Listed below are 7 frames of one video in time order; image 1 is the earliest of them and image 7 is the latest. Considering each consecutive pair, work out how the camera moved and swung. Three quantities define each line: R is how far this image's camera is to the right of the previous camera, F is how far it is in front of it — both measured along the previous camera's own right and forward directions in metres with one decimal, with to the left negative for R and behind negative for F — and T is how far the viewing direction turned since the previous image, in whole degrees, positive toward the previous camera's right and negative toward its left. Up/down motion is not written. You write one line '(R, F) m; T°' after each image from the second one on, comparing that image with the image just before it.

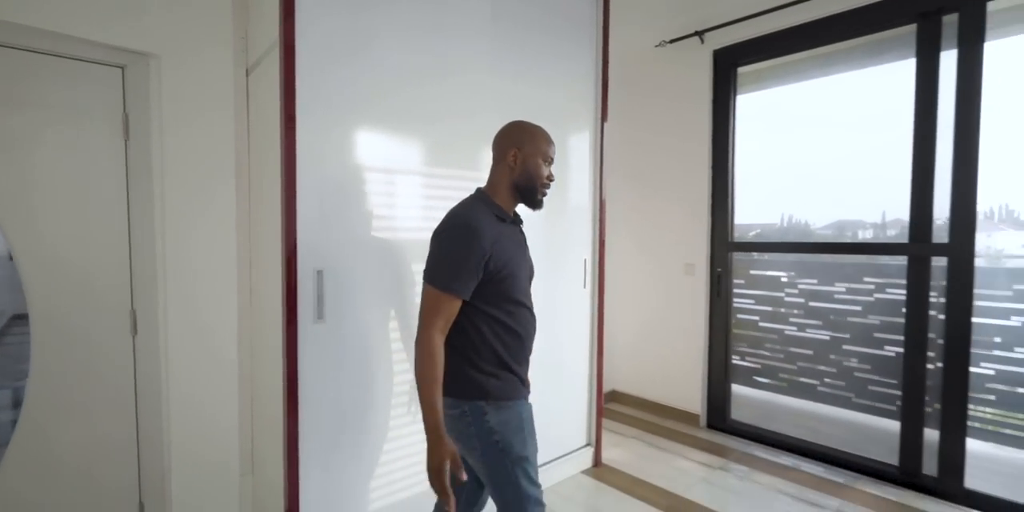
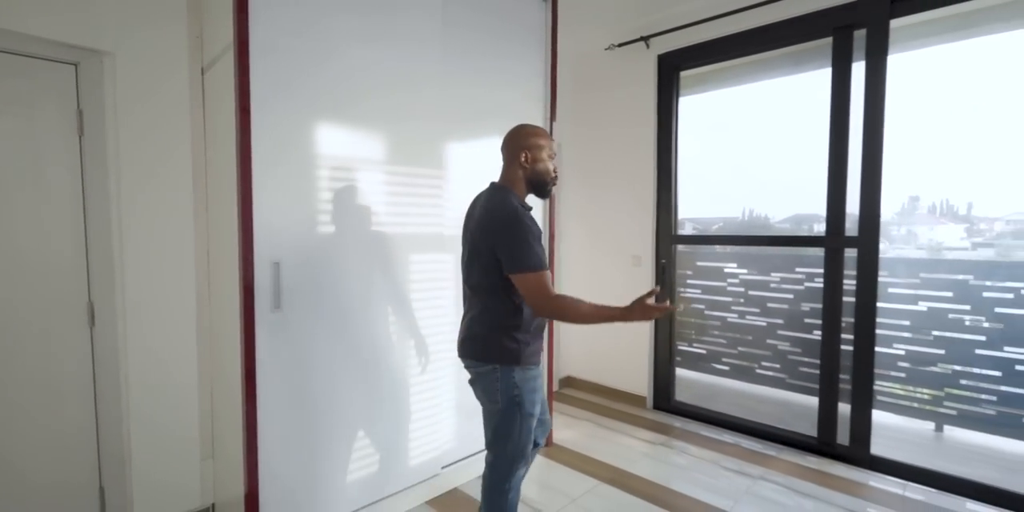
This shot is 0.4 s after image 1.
(+0.1, -0.1) m; +4°
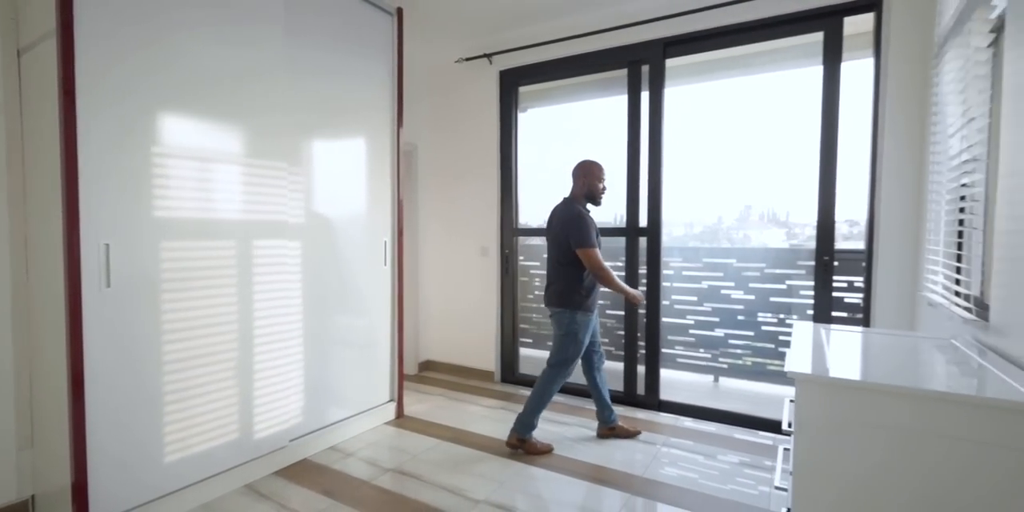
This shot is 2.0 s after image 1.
(+0.2, -0.4) m; +14°
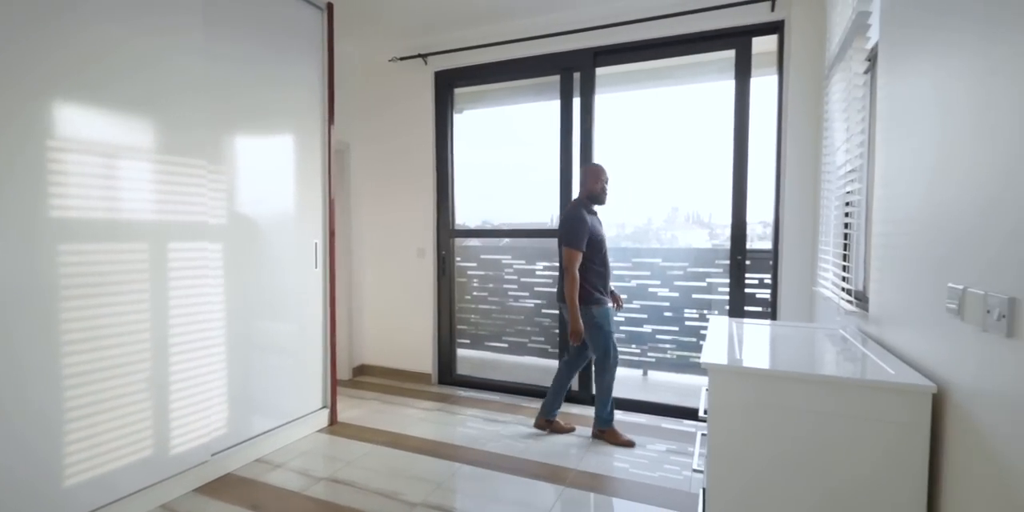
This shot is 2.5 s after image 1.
(0.0, 0.0) m; +7°
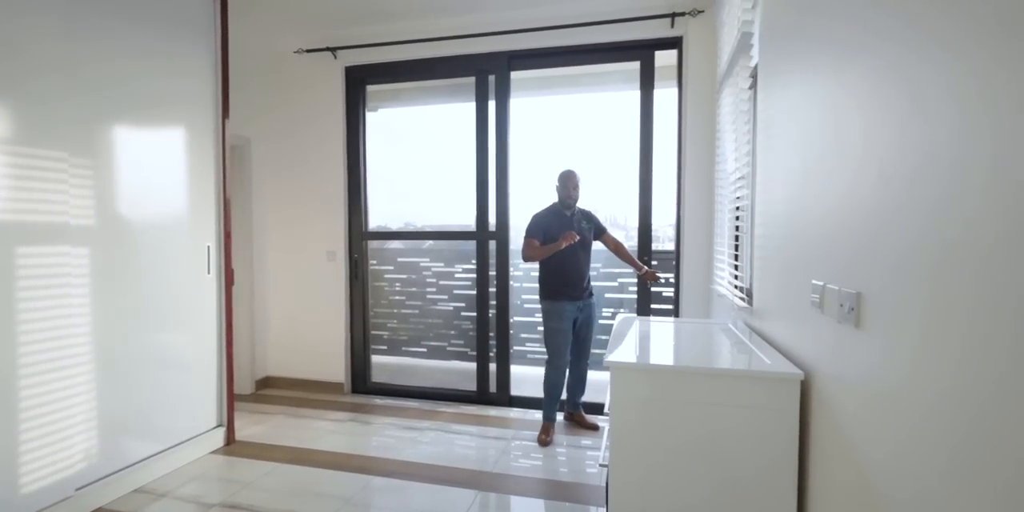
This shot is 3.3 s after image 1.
(+0.1, 0.0) m; +9°
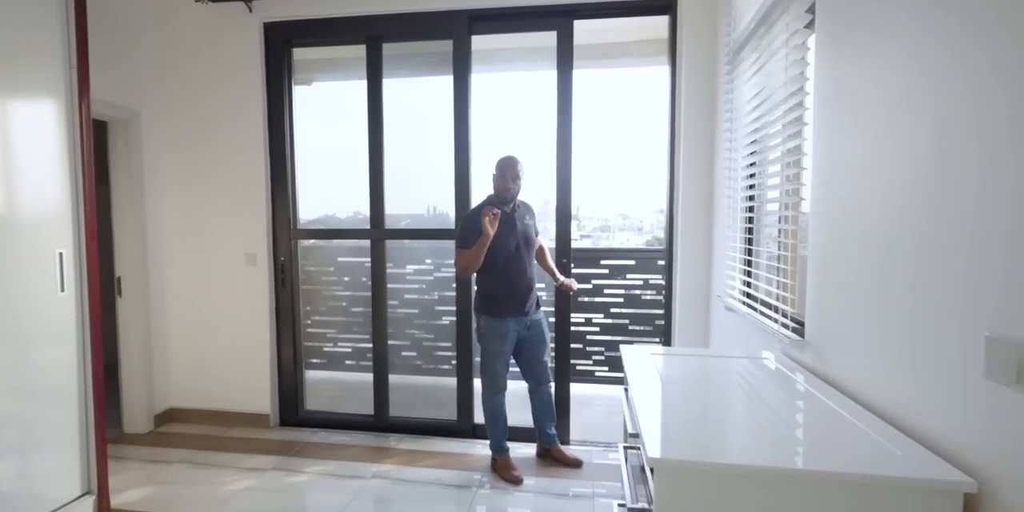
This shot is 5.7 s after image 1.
(-0.1, +0.5) m; +6°
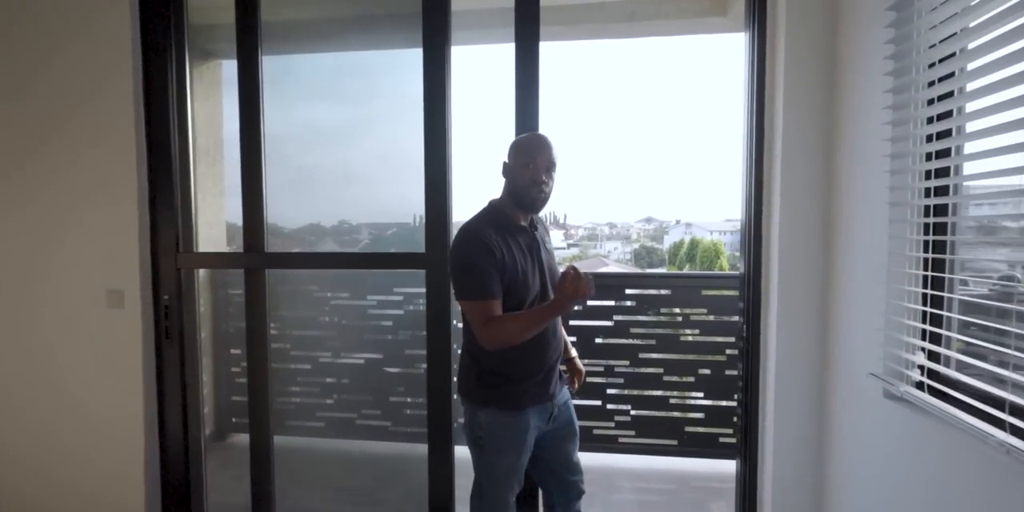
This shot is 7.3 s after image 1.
(0.0, +0.9) m; +2°
